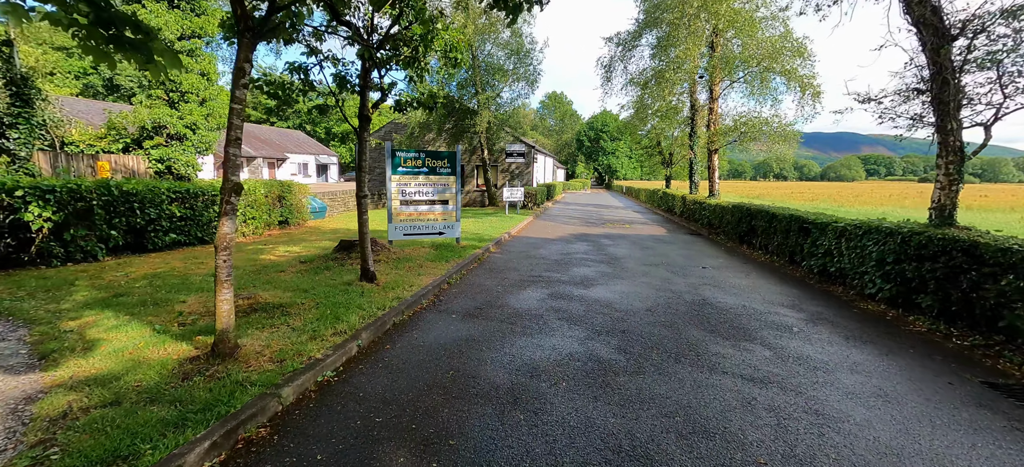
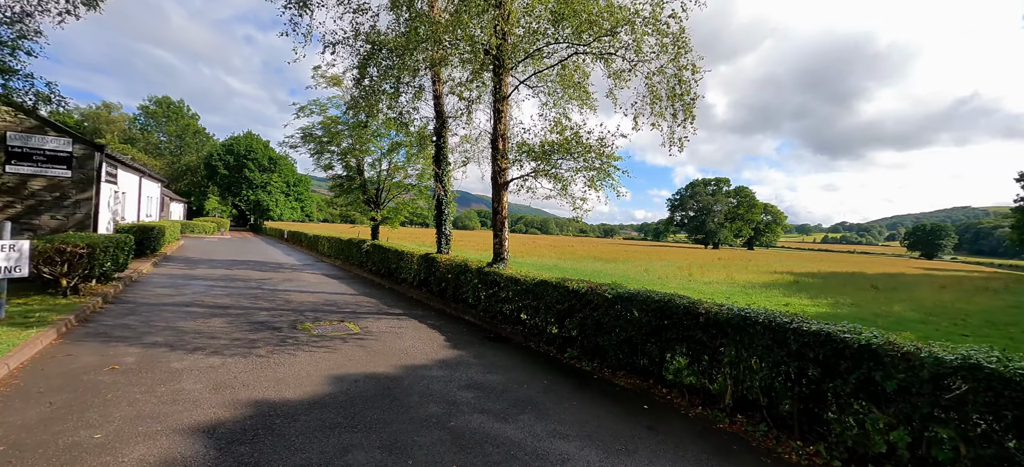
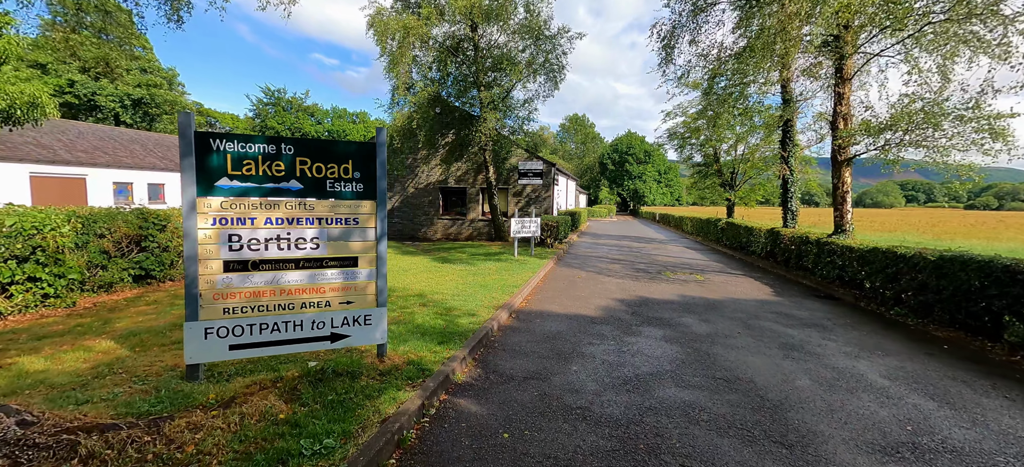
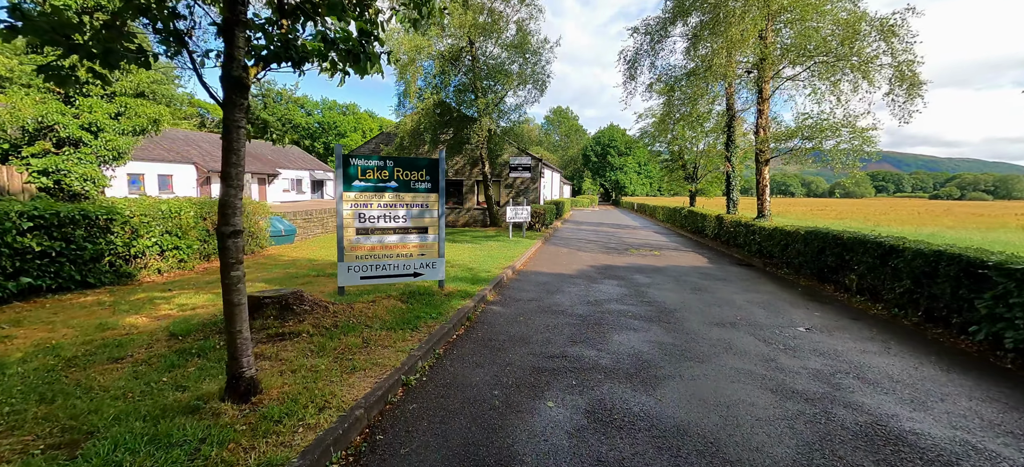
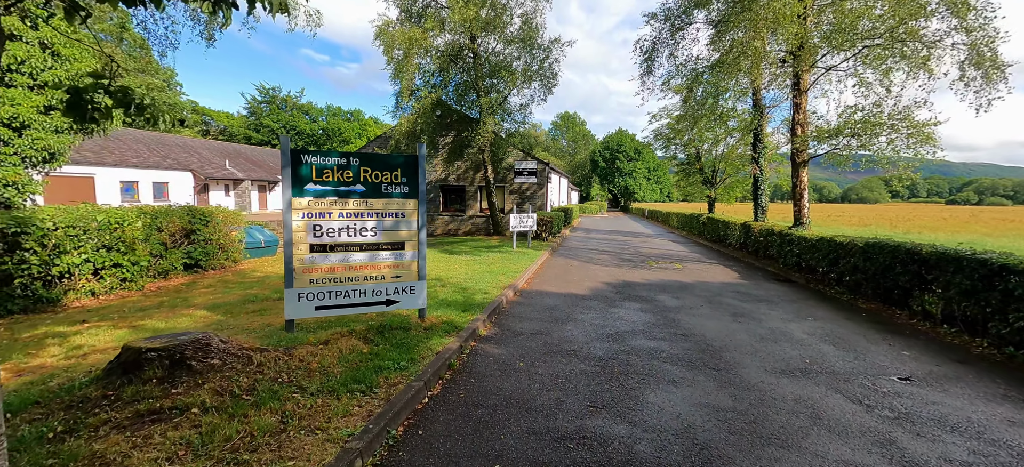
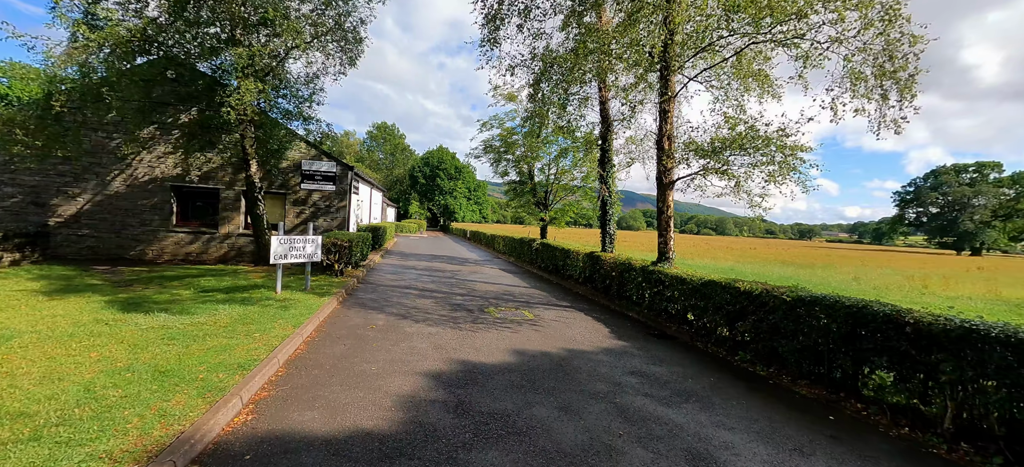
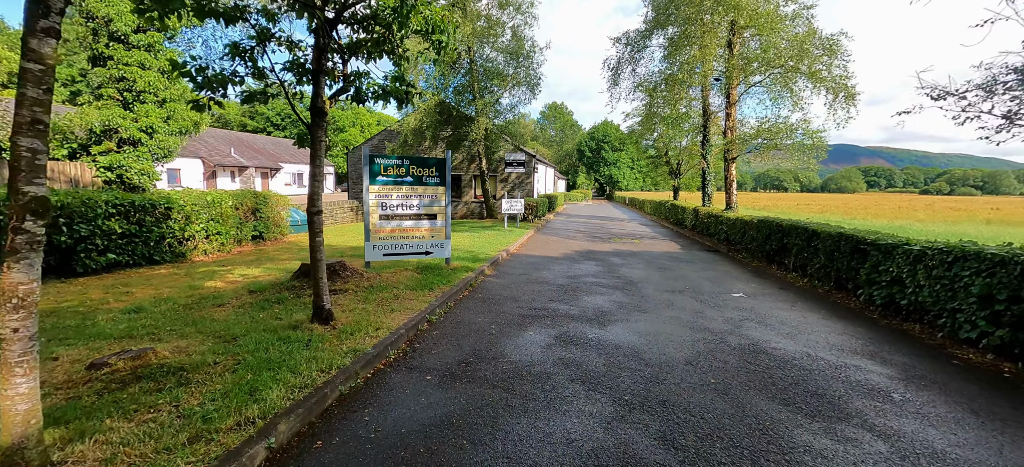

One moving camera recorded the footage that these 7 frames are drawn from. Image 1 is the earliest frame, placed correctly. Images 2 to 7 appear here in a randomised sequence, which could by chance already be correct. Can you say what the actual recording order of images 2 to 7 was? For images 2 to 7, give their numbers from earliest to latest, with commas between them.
7, 4, 5, 3, 6, 2
